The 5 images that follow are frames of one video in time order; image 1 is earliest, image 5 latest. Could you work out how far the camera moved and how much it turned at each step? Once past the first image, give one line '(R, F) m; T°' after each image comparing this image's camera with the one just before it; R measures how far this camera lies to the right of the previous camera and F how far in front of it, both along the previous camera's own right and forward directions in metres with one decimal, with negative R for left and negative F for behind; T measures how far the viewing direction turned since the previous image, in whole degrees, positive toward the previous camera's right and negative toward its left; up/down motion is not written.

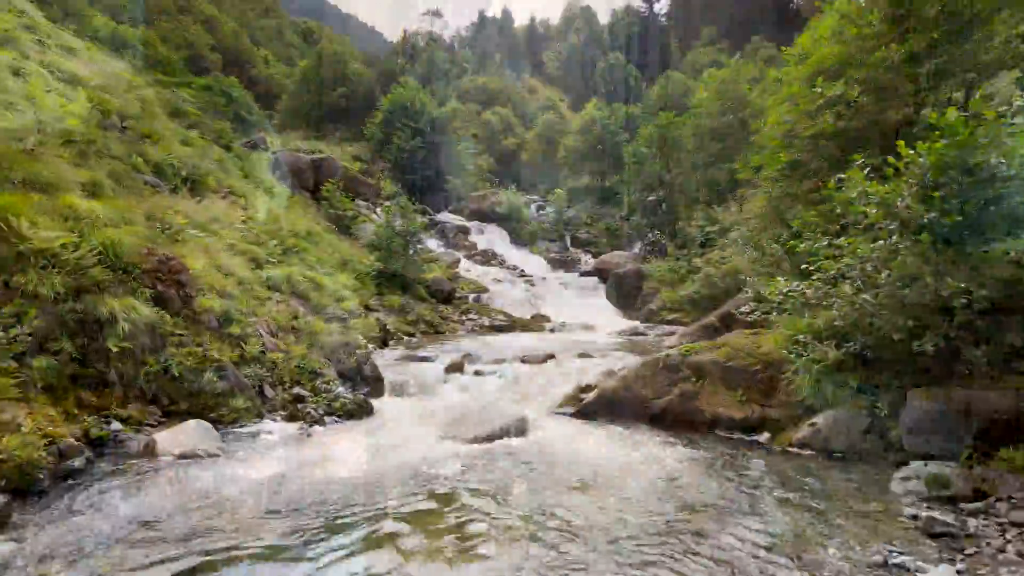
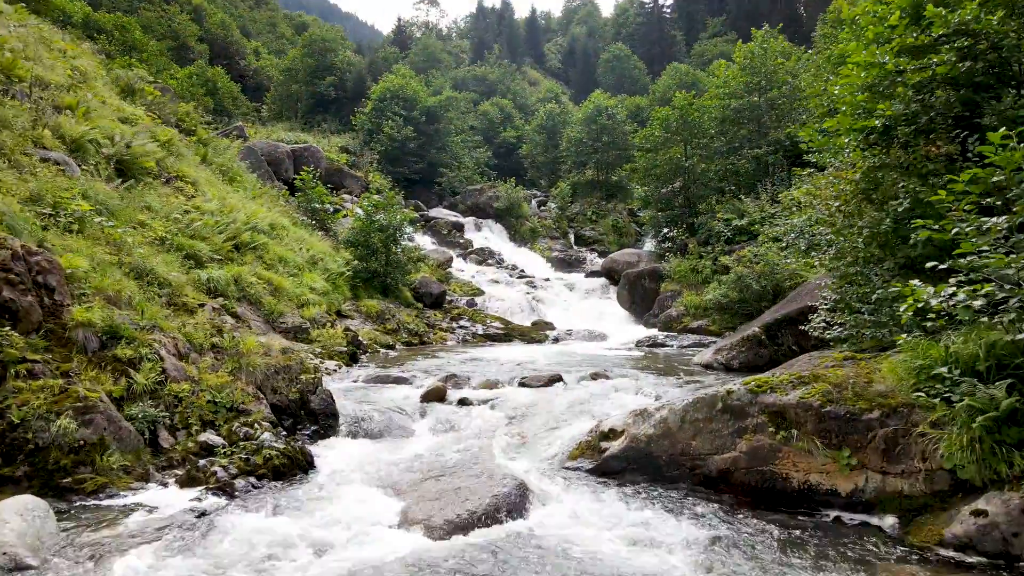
(0.0, +2.5) m; 0°
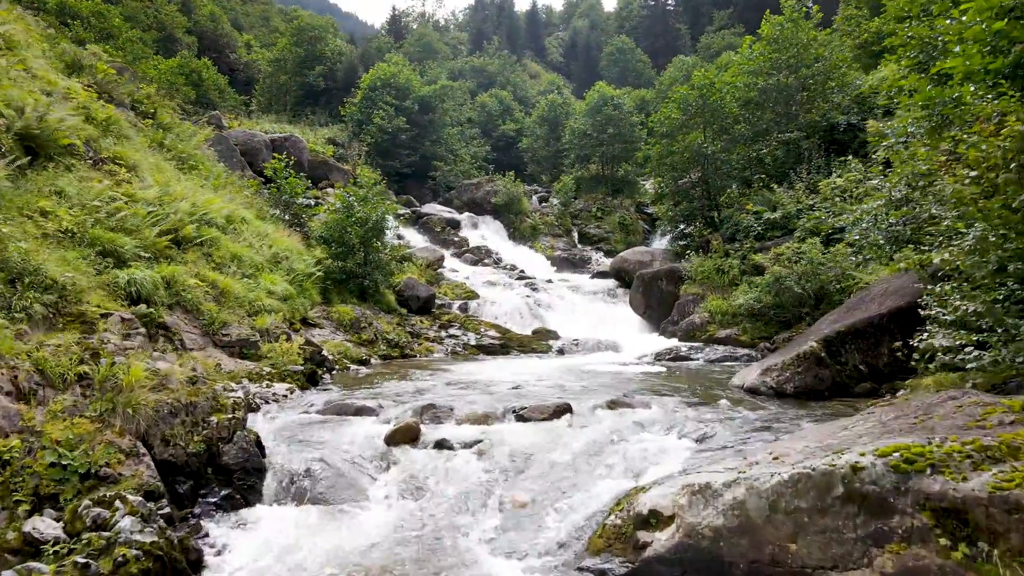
(0.0, +2.1) m; 0°
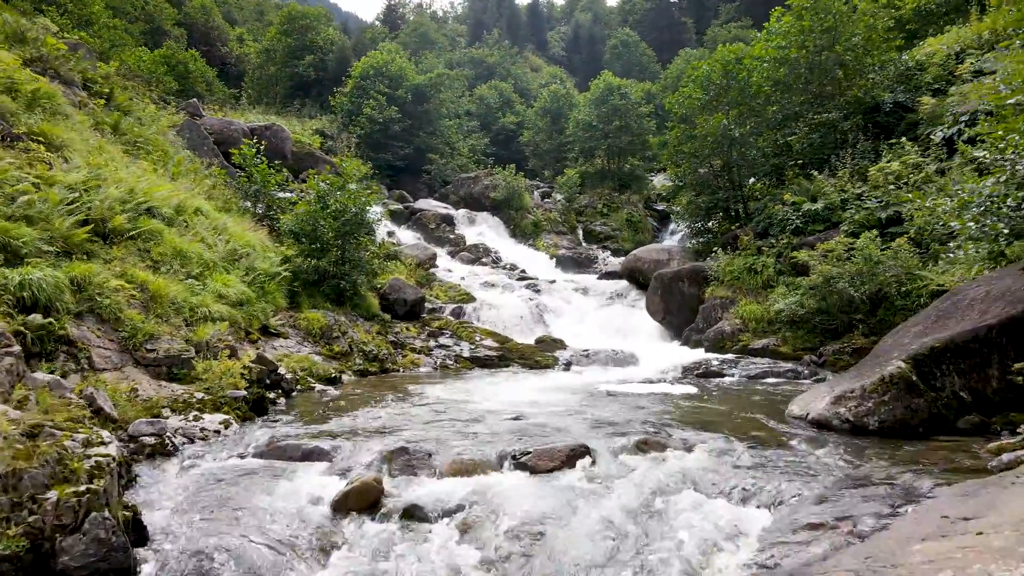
(0.0, +1.9) m; 0°
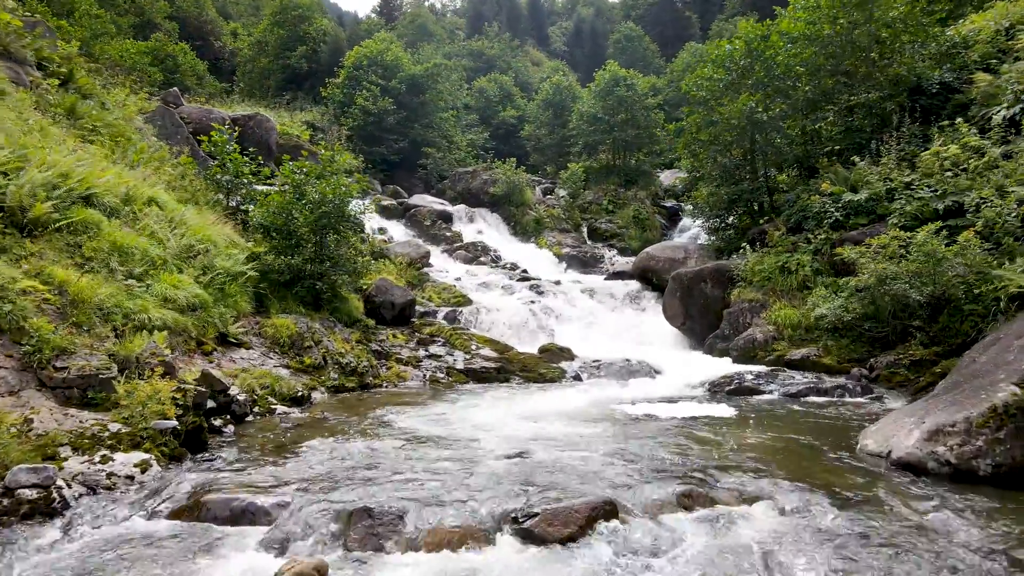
(0.0, +1.5) m; 0°
